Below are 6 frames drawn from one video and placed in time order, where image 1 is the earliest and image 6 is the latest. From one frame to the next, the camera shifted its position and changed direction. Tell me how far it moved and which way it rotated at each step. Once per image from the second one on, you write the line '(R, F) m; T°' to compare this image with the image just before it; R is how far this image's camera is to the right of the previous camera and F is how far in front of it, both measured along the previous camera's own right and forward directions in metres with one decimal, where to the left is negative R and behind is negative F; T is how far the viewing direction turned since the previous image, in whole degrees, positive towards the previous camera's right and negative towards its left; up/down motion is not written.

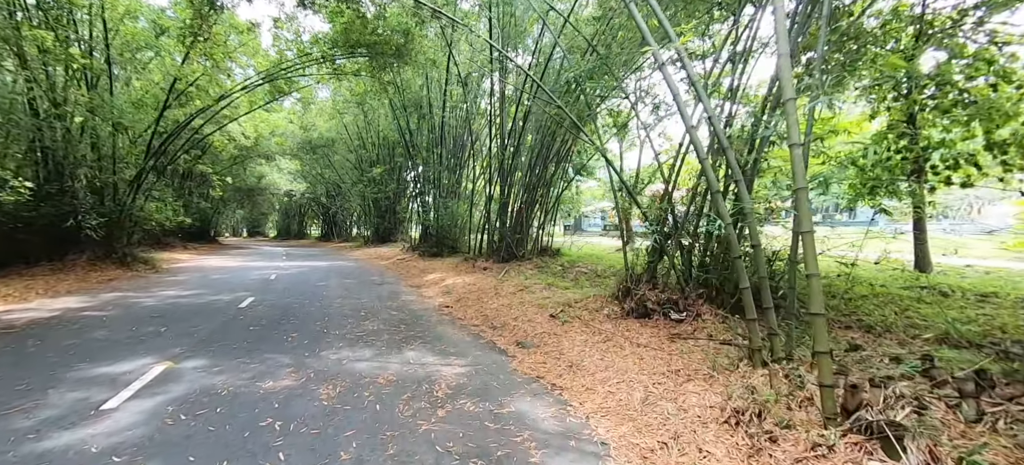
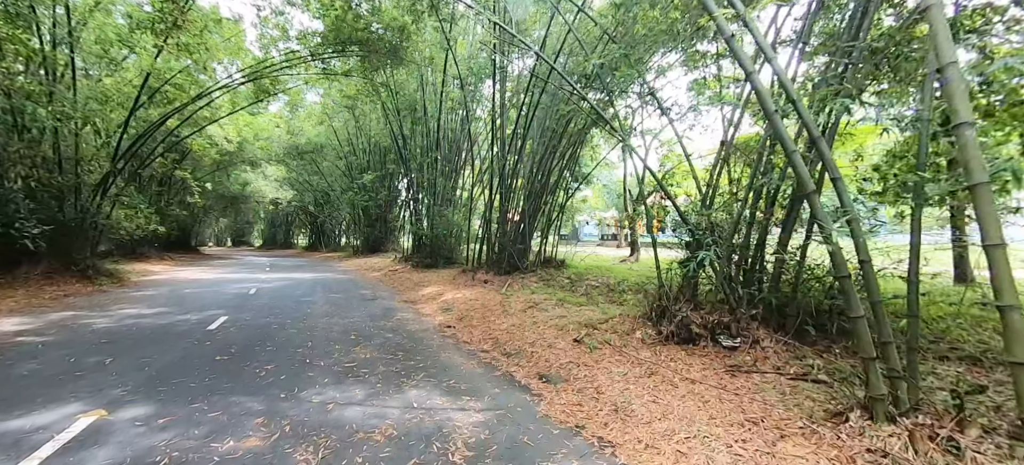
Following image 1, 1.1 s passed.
(-0.3, +0.6) m; +1°
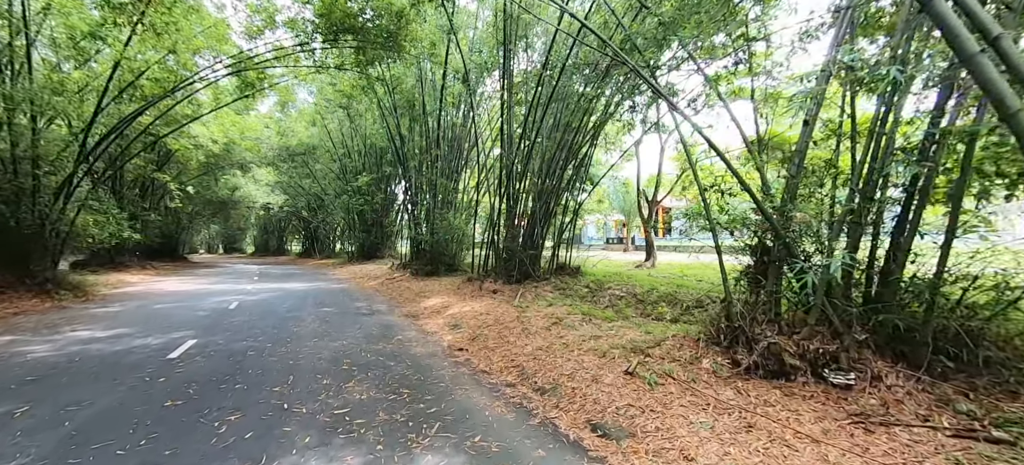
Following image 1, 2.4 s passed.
(-0.3, +0.8) m; +1°
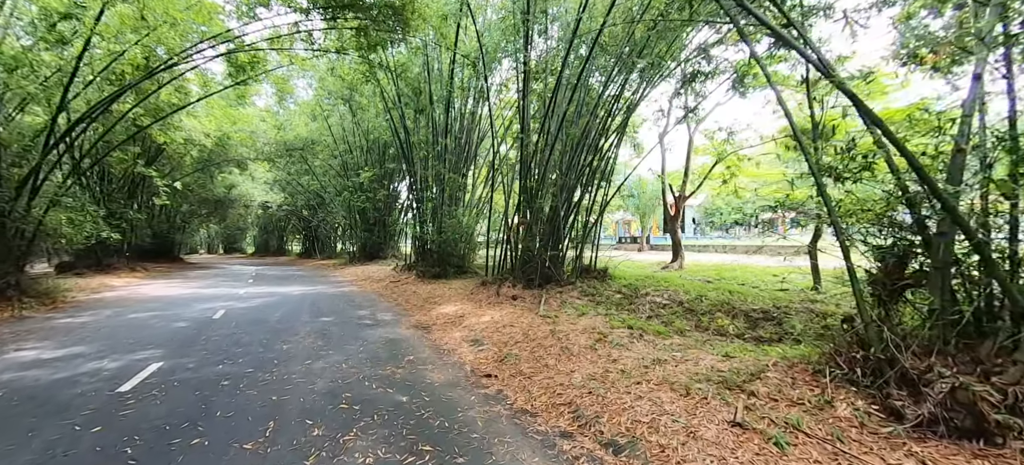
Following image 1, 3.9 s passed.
(-0.3, +0.8) m; 0°
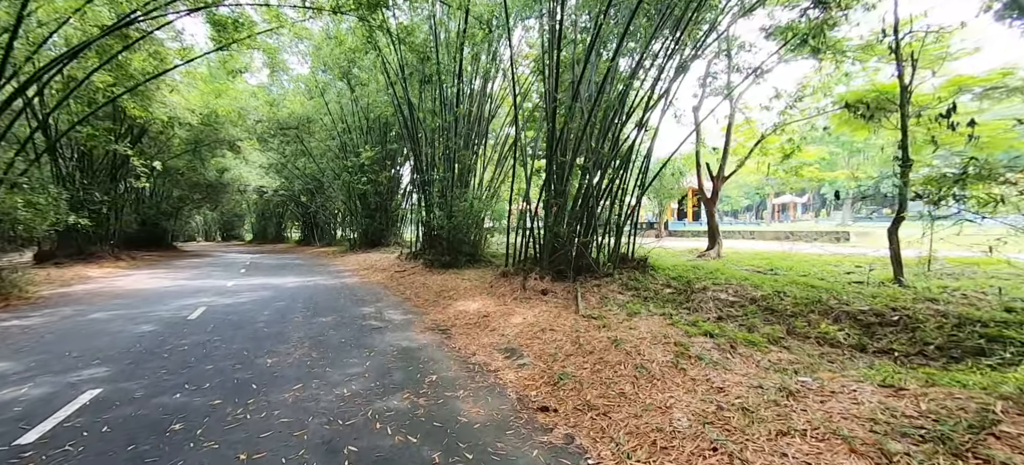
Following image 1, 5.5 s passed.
(-0.4, +1.0) m; 0°
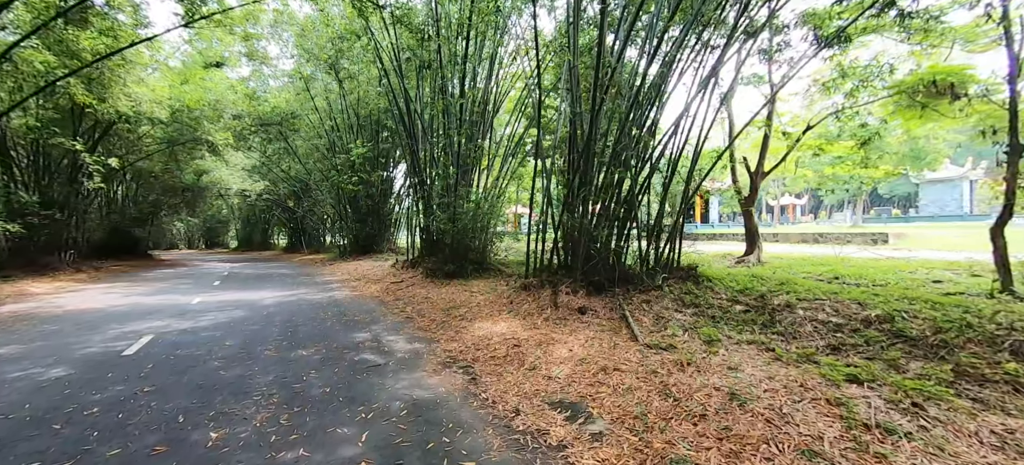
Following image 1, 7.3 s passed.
(-0.4, +1.1) m; +1°
